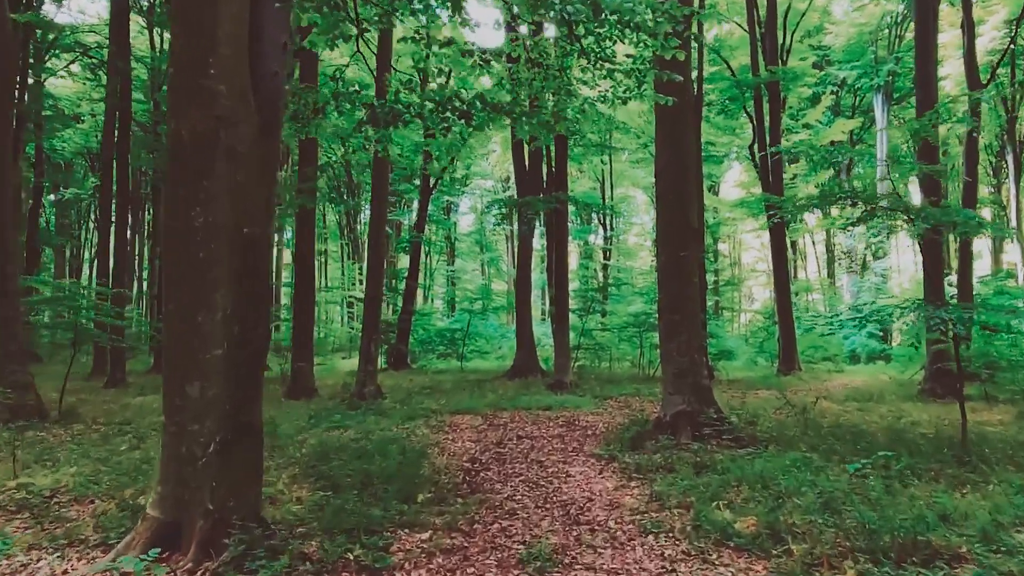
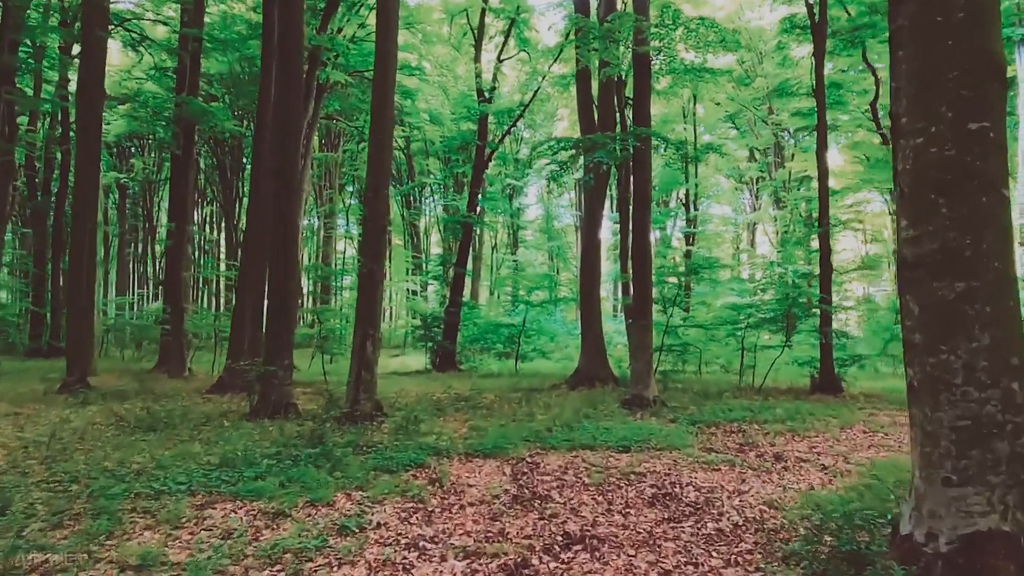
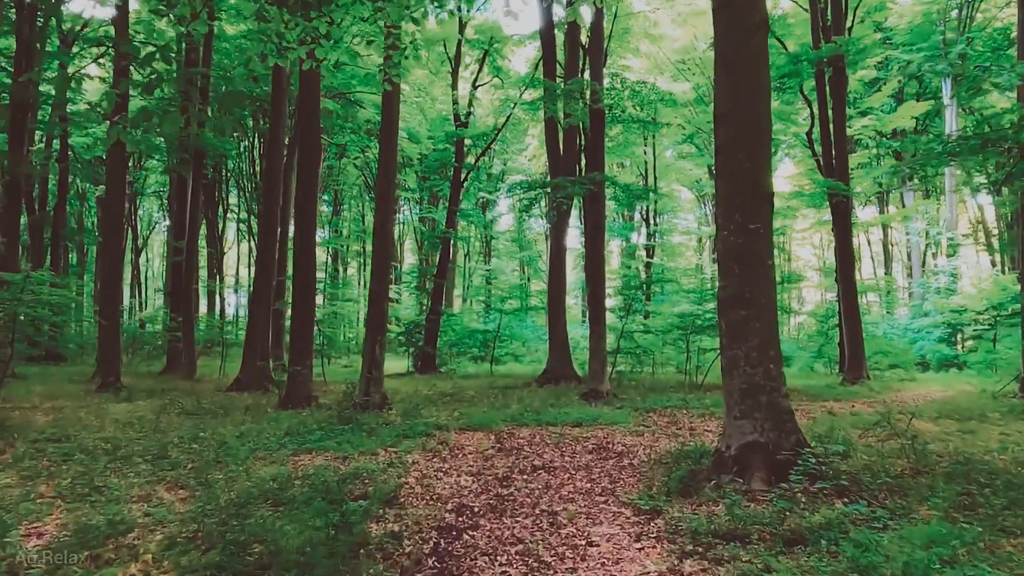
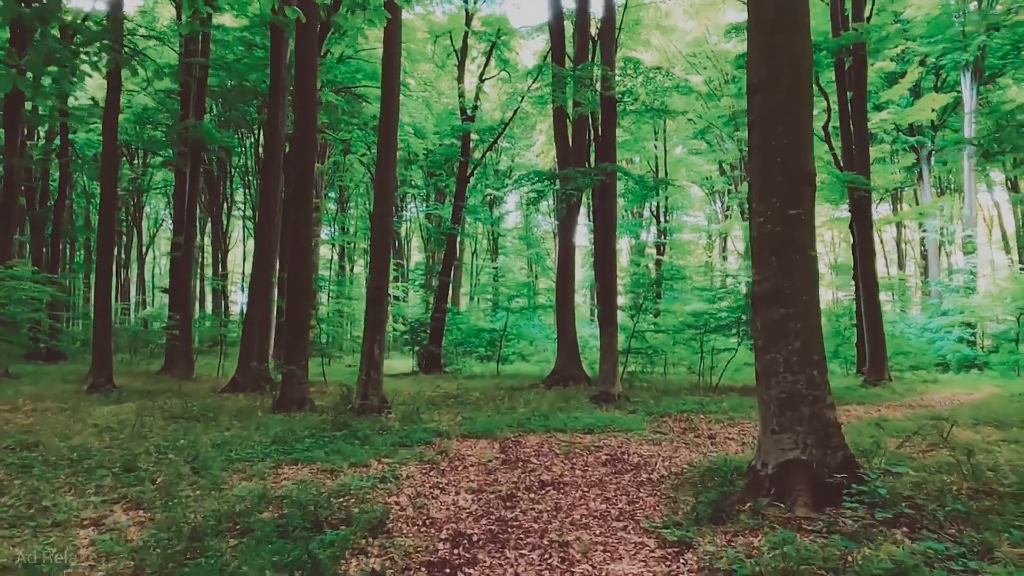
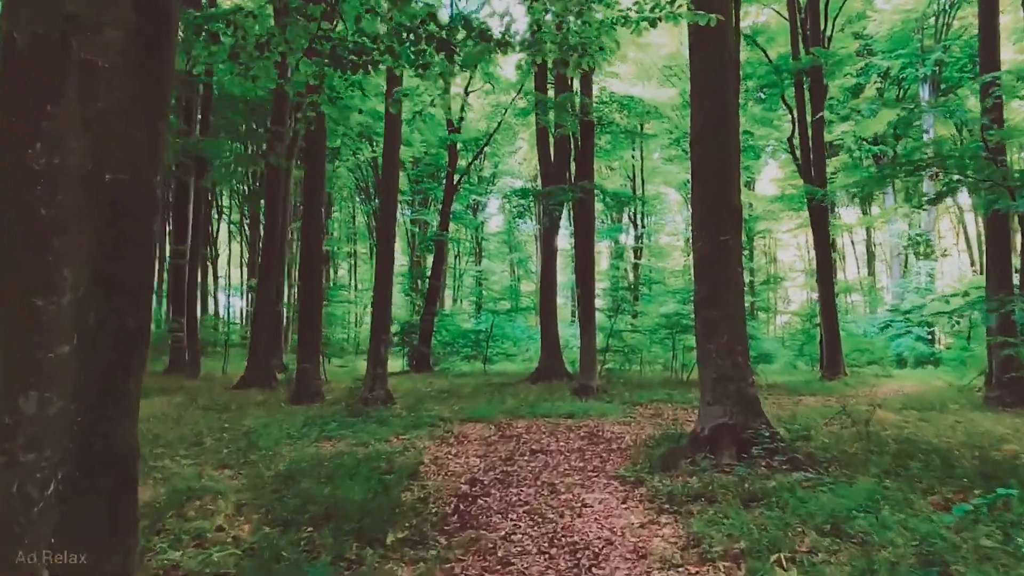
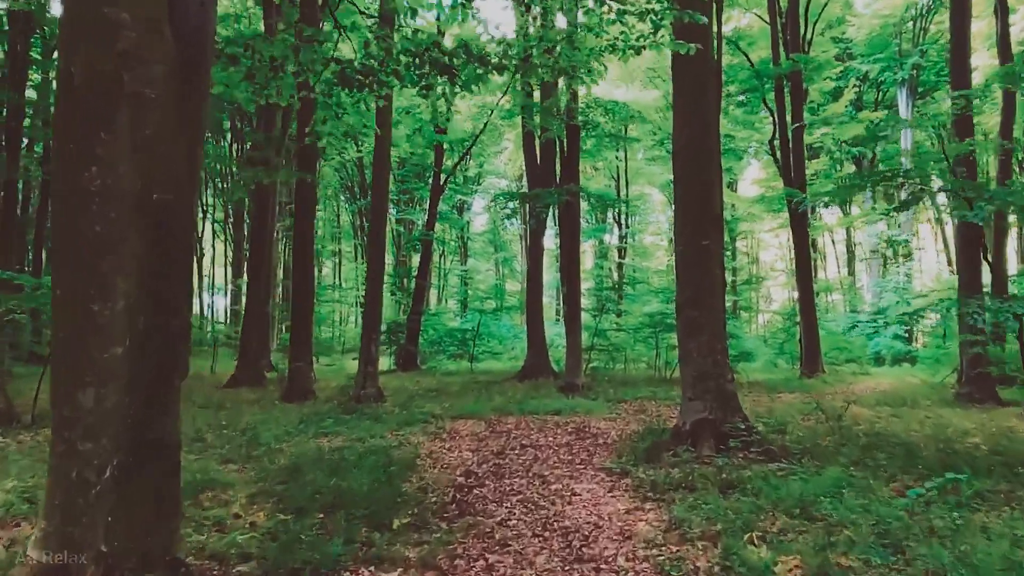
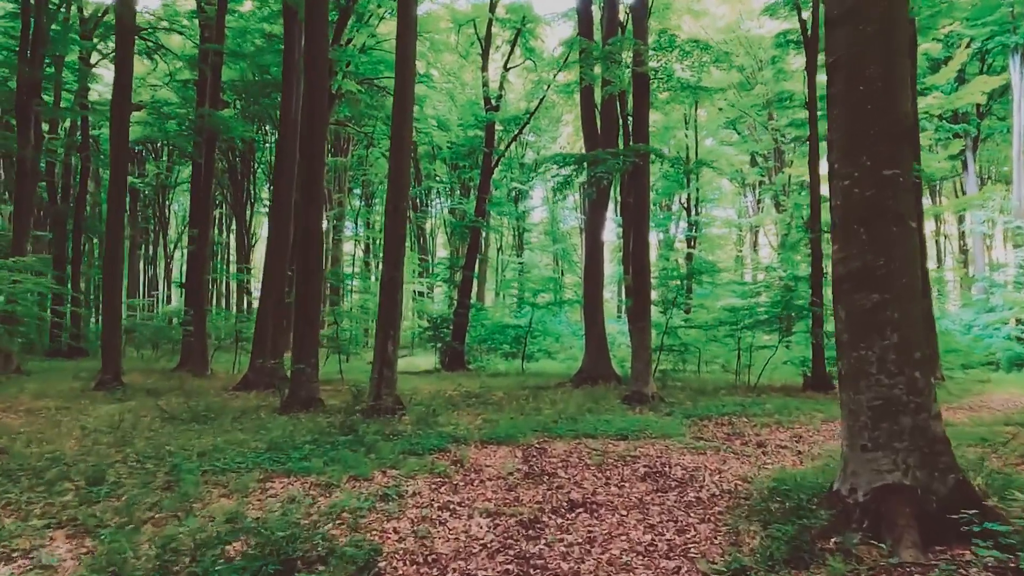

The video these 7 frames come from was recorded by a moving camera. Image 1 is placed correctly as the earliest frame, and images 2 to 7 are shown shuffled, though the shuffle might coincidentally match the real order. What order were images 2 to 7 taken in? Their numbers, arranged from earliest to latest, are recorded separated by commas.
6, 5, 3, 4, 7, 2
